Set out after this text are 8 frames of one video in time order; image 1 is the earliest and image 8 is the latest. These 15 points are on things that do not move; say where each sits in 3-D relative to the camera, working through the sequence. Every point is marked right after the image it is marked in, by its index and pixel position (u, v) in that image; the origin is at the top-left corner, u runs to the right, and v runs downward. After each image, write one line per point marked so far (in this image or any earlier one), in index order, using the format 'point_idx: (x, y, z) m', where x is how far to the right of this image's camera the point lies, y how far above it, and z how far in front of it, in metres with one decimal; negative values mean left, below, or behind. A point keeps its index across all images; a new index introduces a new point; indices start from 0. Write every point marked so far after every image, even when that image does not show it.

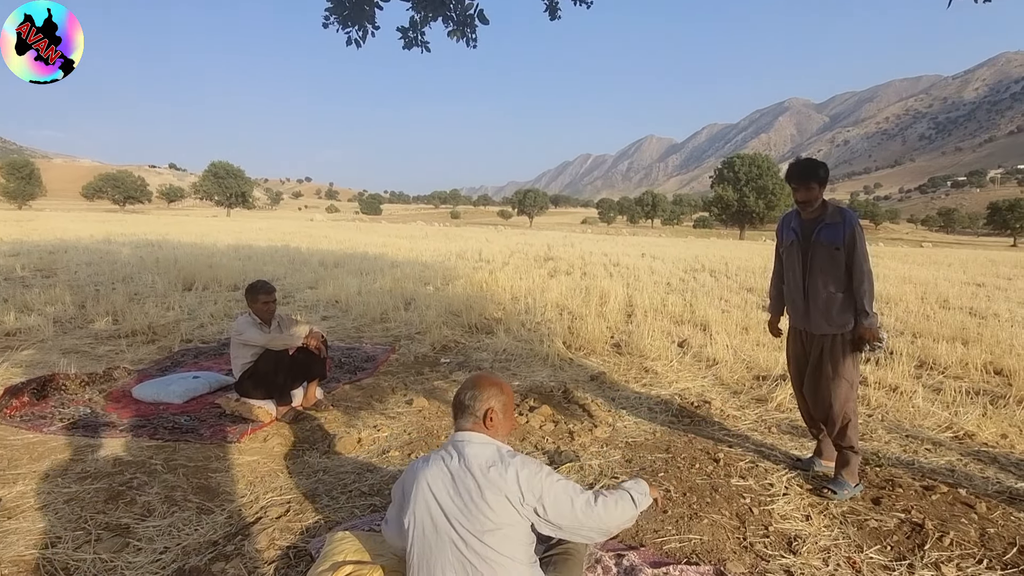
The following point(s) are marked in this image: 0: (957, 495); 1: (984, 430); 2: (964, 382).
0: (+2.7, -1.2, +3.6) m
1: (+3.8, -1.1, +4.8) m
2: (+4.8, -1.0, +6.3) m
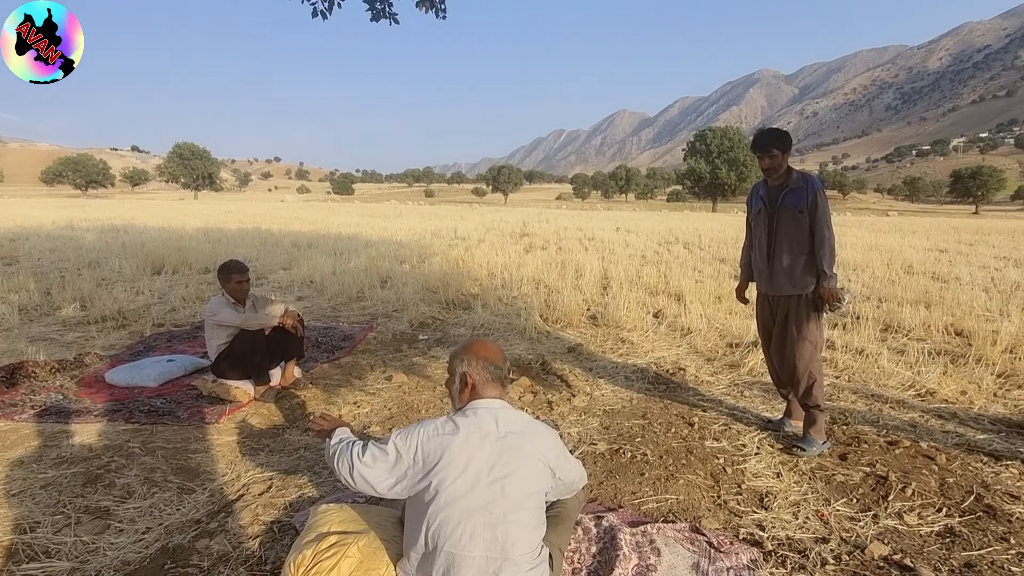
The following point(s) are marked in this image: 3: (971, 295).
0: (+2.5, -1.0, +3.7) m
1: (+3.6, -0.8, +5.0) m
2: (+4.5, -0.6, +6.5) m
3: (+7.1, -0.1, +9.2) m
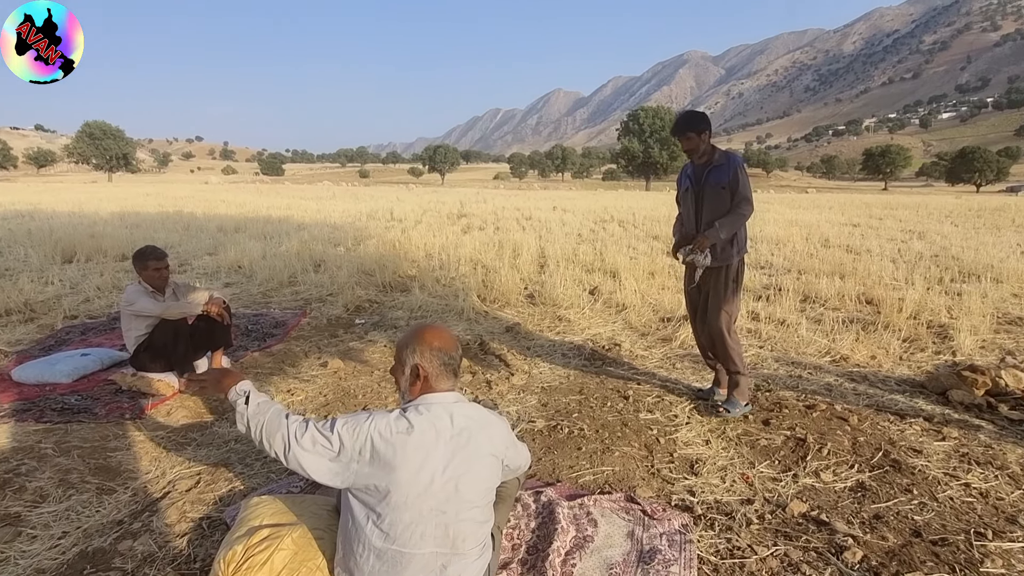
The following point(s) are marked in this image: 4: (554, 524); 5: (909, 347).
0: (+2.1, -0.8, +4.0) m
1: (+3.1, -0.6, +5.4) m
2: (+3.8, -0.3, +7.0) m
3: (+6.1, +0.4, +9.8) m
4: (+0.2, -1.1, +2.7) m
5: (+3.8, -0.6, +5.7) m
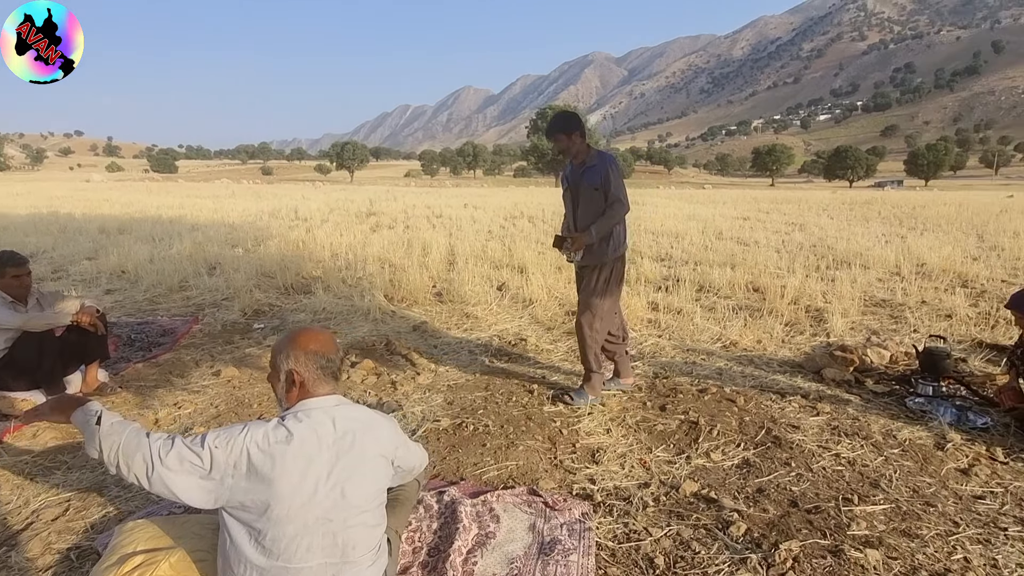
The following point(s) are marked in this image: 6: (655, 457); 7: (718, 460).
0: (+1.5, -0.8, +4.2) m
1: (+2.2, -0.5, +5.7) m
2: (+2.7, -0.2, +7.4) m
3: (+4.5, +0.6, +10.5) m
4: (-0.3, -1.0, +2.6) m
5: (+2.9, -0.4, +6.2) m
6: (+0.8, -1.0, +3.4) m
7: (+1.2, -1.0, +3.4) m
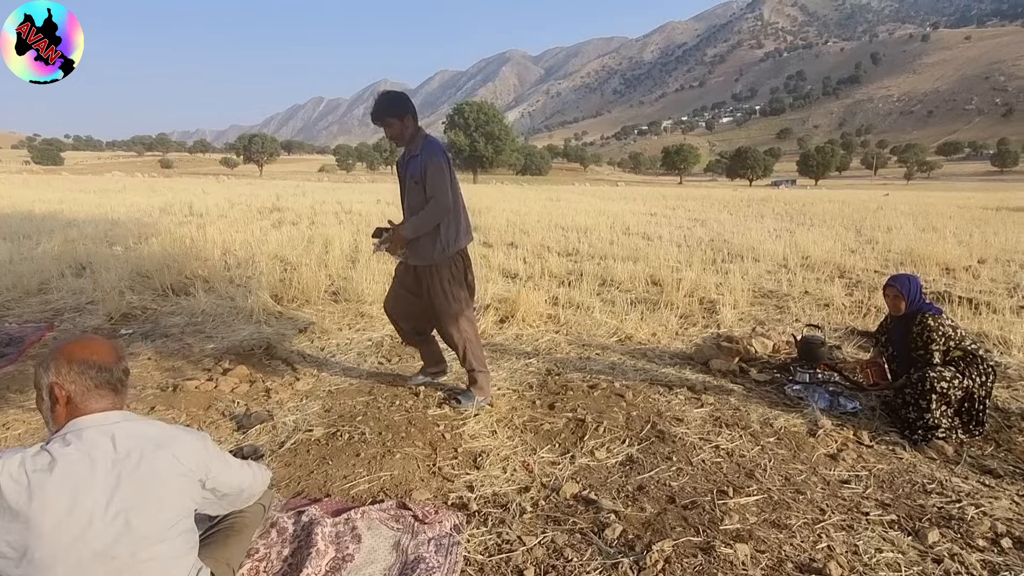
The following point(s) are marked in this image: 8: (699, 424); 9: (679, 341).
0: (+0.7, -0.7, +4.2) m
1: (+1.2, -0.4, +5.8) m
2: (+1.5, -0.1, +7.5) m
3: (+2.8, +0.7, +10.8) m
4: (-0.8, -1.0, +2.4) m
5: (+1.8, -0.4, +6.3) m
6: (+0.1, -0.9, +3.3) m
7: (+0.5, -0.9, +3.3) m
8: (+1.2, -0.8, +3.7) m
9: (+1.6, -0.5, +5.6) m
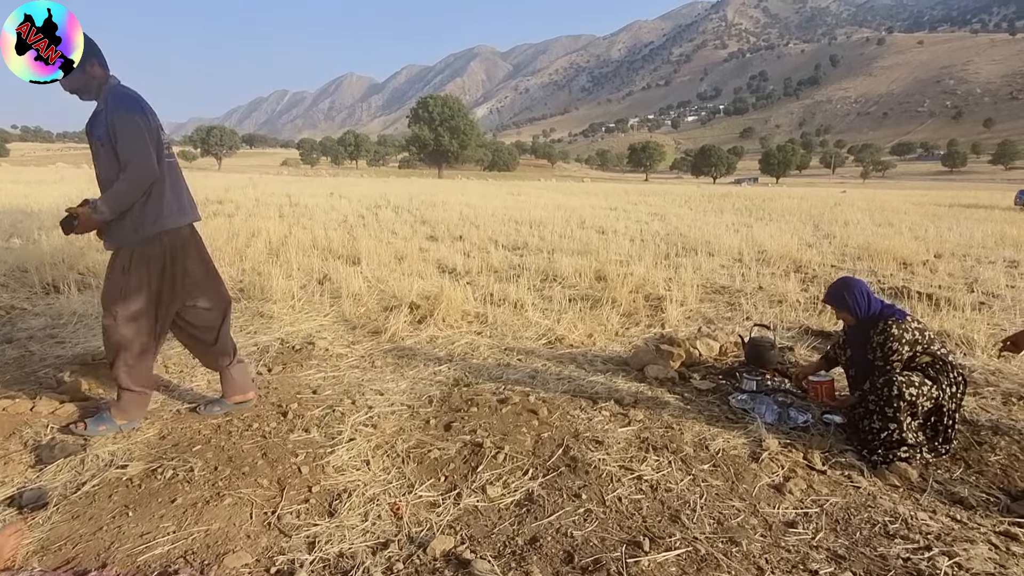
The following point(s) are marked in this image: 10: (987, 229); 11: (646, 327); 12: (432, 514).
0: (+0.1, -0.7, +3.5) m
1: (+0.5, -0.4, +5.1) m
2: (+0.7, 0.0, +6.9) m
3: (+1.9, +0.7, +10.3) m
4: (-1.3, -1.0, +1.6) m
5: (+1.1, -0.3, +5.7) m
6: (-0.4, -0.9, +2.6) m
7: (-0.1, -0.9, +2.6) m
8: (+0.6, -0.8, +3.0) m
9: (+0.9, -0.5, +5.0) m
10: (+10.8, +1.3, +13.5) m
11: (+1.3, -0.4, +5.6) m
12: (-0.3, -0.9, +2.5) m
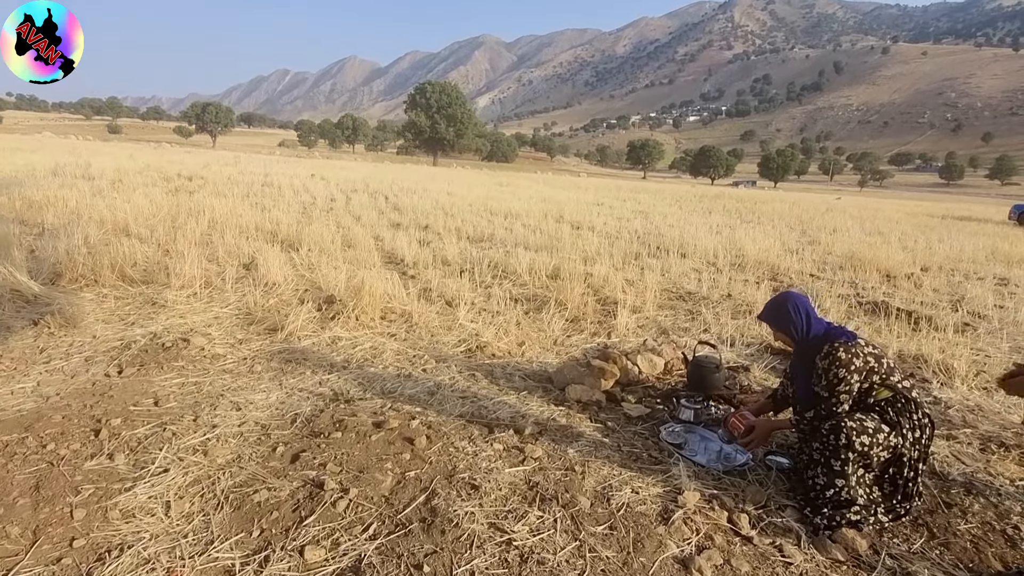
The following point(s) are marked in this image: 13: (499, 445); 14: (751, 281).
0: (-0.5, -0.7, +2.9) m
1: (-0.1, -0.4, +4.5) m
2: (+0.1, 0.0, +6.2) m
3: (+1.3, +0.8, +9.6) m
4: (-1.9, -1.0, +1.0) m
5: (+0.5, -0.4, +5.1) m
6: (-1.0, -0.9, +2.0) m
7: (-0.7, -0.9, +2.0) m
8: (0.0, -0.8, +2.4) m
9: (+0.3, -0.5, +4.4) m
10: (+10.2, +1.0, +13.0) m
11: (+0.6, -0.4, +5.0) m
12: (-0.9, -0.9, +1.9) m
13: (0.0, -0.7, +2.8) m
14: (+3.1, +0.1, +7.6) m
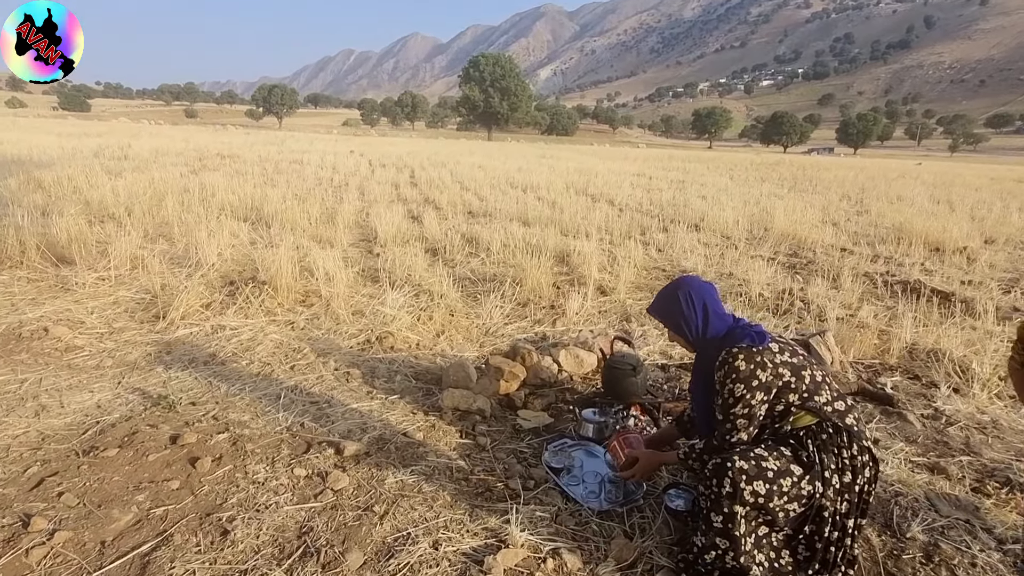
0: (-1.2, -0.6, +2.4) m
1: (-0.6, -0.3, +3.9) m
2: (-0.3, +0.2, +5.6) m
3: (+1.2, +1.1, +8.8) m
4: (-2.8, -1.0, +0.7) m
5: (0.0, -0.2, +4.4) m
6: (-1.8, -0.9, +1.5) m
7: (-1.5, -0.9, +1.5) m
8: (-0.8, -0.8, +1.8) m
9: (-0.3, -0.4, +3.8) m
10: (+10.5, +1.5, +11.2) m
11: (+0.1, -0.2, +4.3) m
12: (-1.7, -0.9, +1.4) m
13: (-0.8, -0.7, +2.3) m
14: (+2.8, +0.3, +6.6) m
